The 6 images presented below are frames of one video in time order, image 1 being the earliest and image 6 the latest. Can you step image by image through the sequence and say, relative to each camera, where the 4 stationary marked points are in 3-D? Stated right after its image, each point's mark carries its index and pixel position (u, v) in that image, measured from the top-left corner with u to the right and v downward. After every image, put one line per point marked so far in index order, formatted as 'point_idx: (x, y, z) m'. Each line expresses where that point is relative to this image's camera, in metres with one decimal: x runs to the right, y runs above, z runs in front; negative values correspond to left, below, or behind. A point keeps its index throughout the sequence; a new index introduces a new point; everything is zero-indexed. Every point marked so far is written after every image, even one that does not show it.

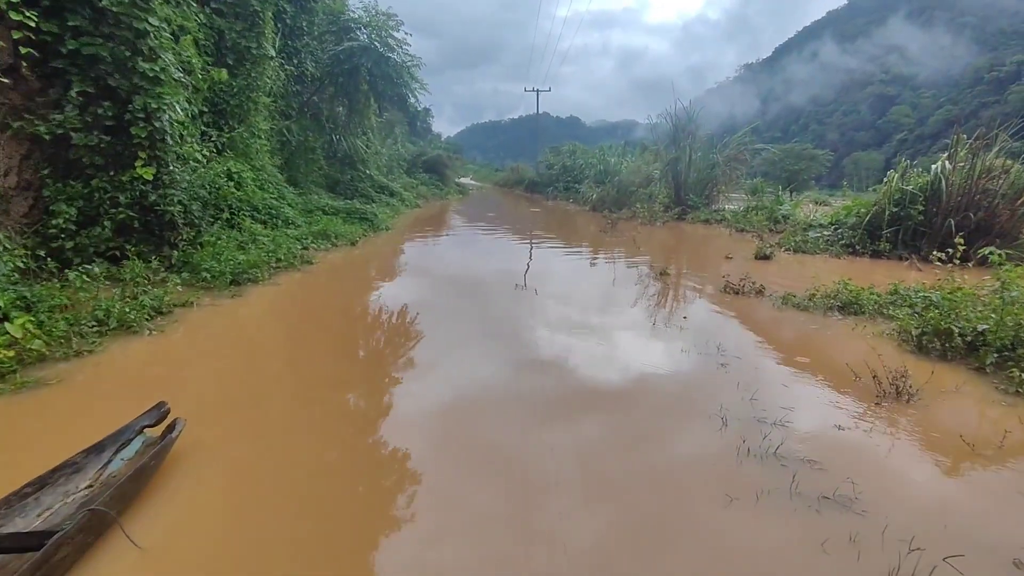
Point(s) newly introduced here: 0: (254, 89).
0: (-3.6, +2.8, +7.5) m
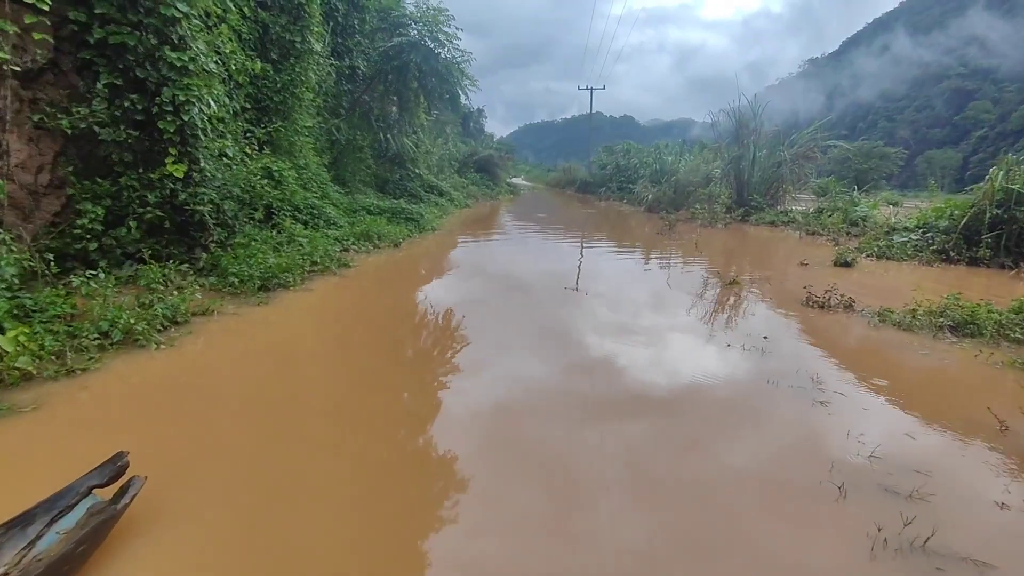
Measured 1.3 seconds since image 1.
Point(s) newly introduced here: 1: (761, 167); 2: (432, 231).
0: (-2.9, +2.8, +7.4) m
1: (+7.0, +3.4, +15.3) m
2: (-1.6, +1.1, +10.6) m
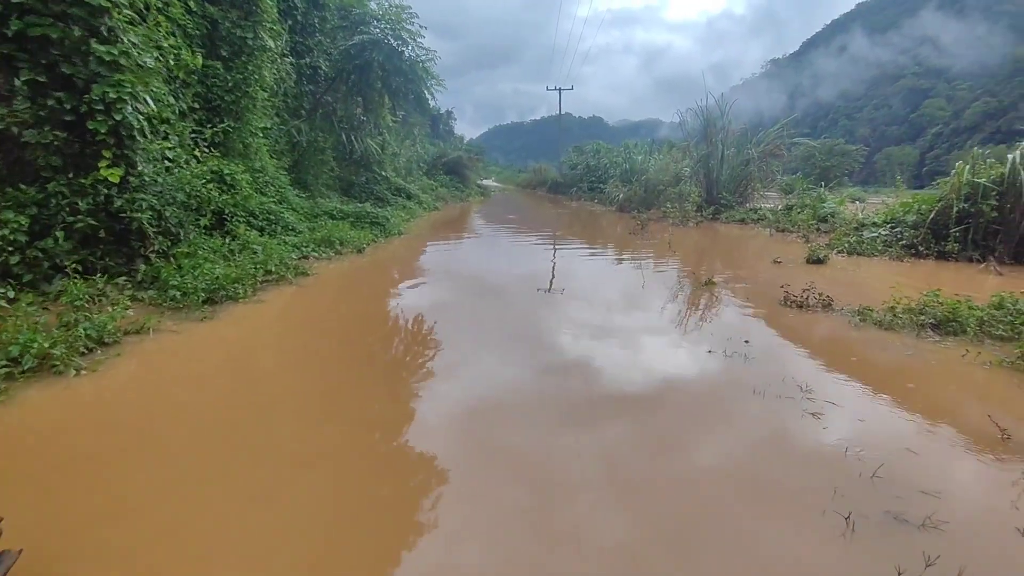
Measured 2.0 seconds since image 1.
0: (-3.4, +2.6, +7.0) m
1: (+6.2, +3.5, +15.4) m
2: (-2.1, +1.0, +10.2) m
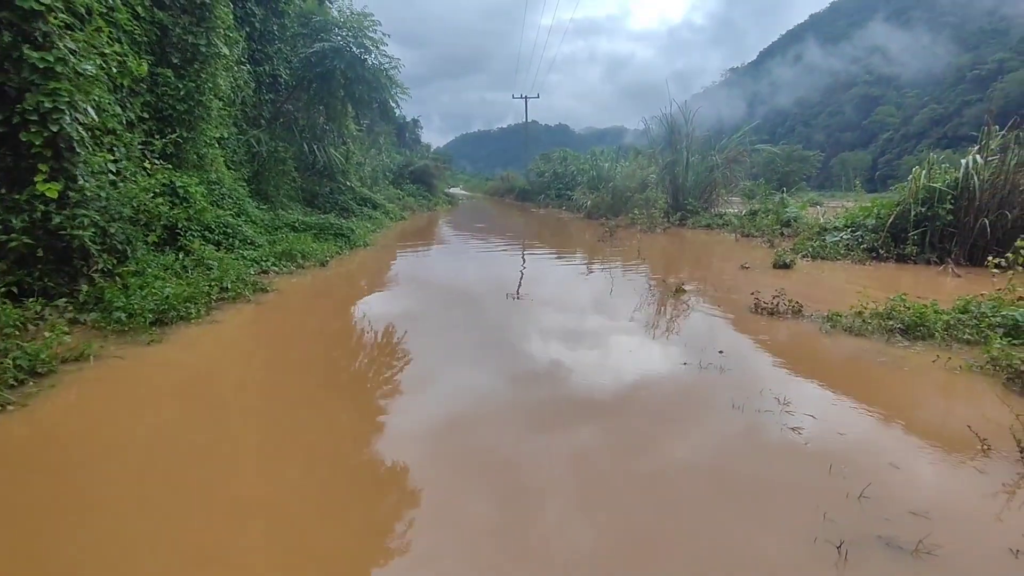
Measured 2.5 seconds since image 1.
0: (-3.8, +2.4, +6.7) m
1: (+5.3, +3.4, +15.6) m
2: (-2.7, +0.8, +10.0) m
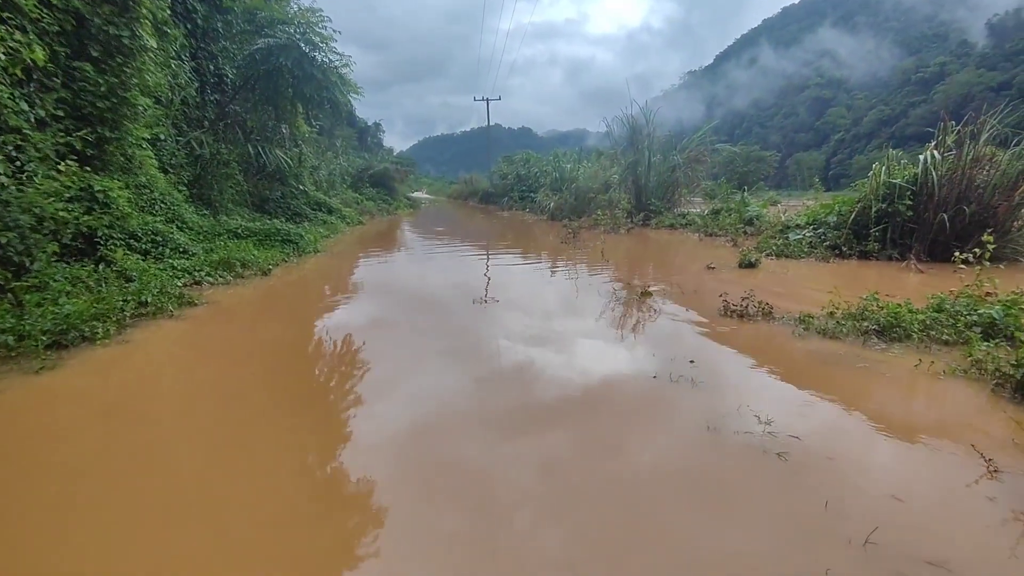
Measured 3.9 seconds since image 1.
0: (-4.3, +2.3, +6.1) m
1: (+4.2, +3.4, +15.6) m
2: (-3.4, +0.6, +9.5) m
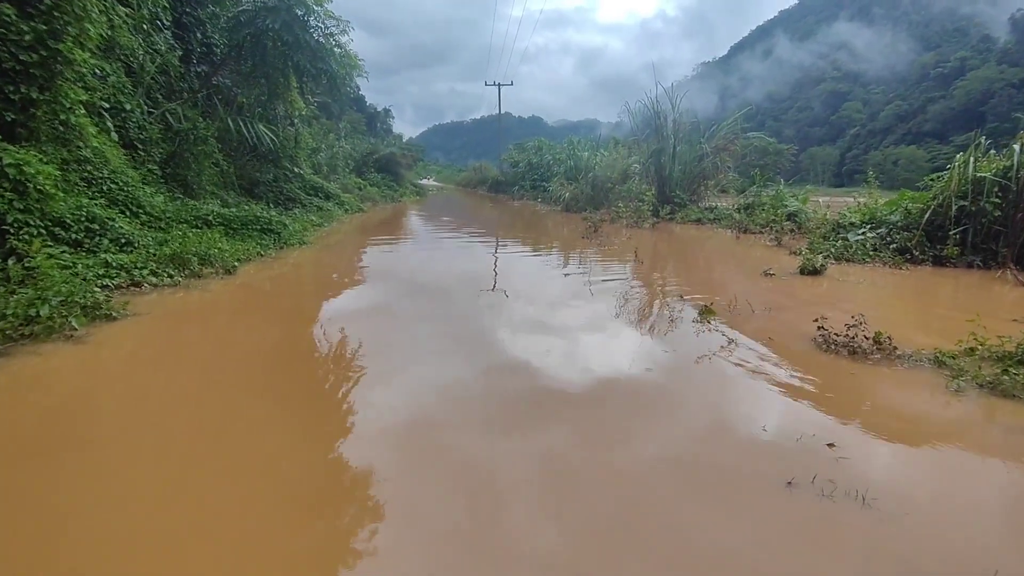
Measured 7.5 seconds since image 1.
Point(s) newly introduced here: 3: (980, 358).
0: (-4.1, +2.3, +5.1) m
1: (+4.5, +3.4, +14.4) m
2: (-3.2, +0.7, +8.4) m
3: (+3.1, -0.3, +3.9) m
